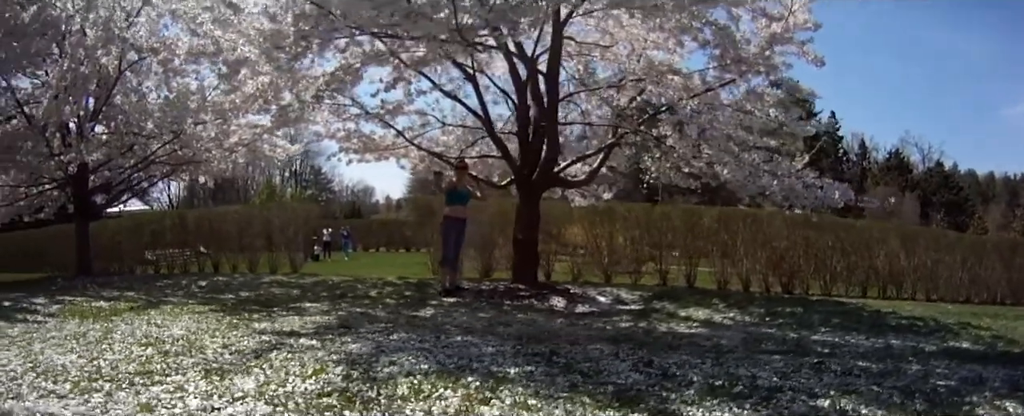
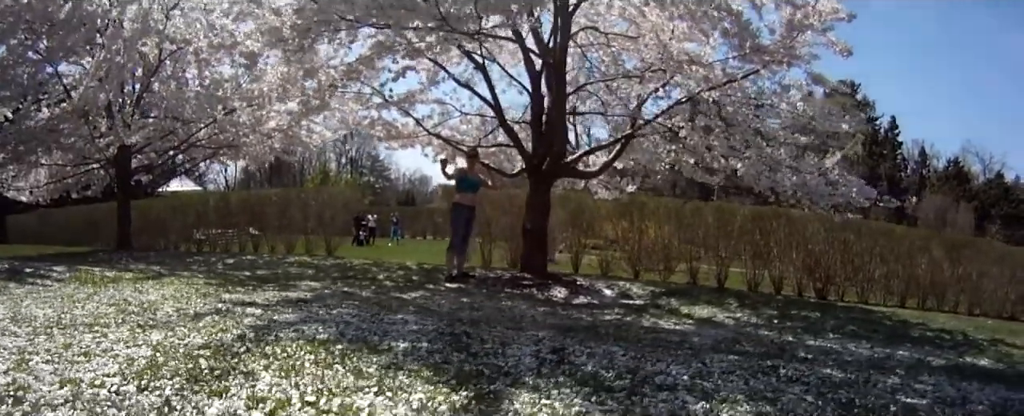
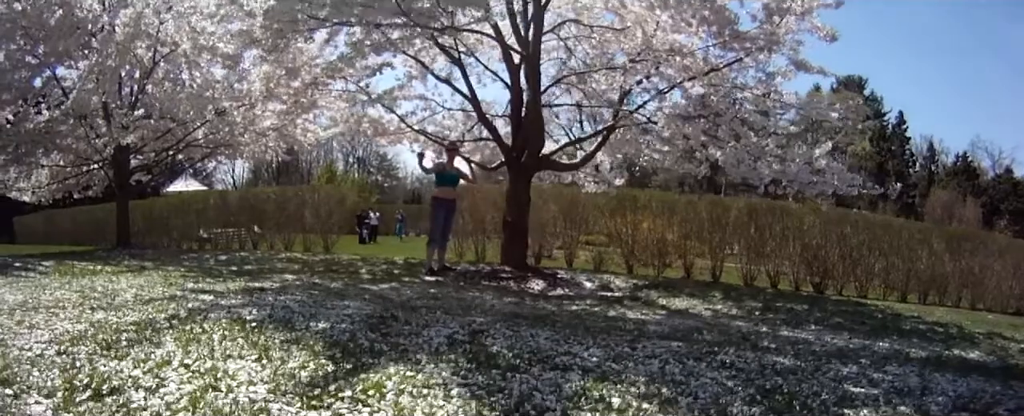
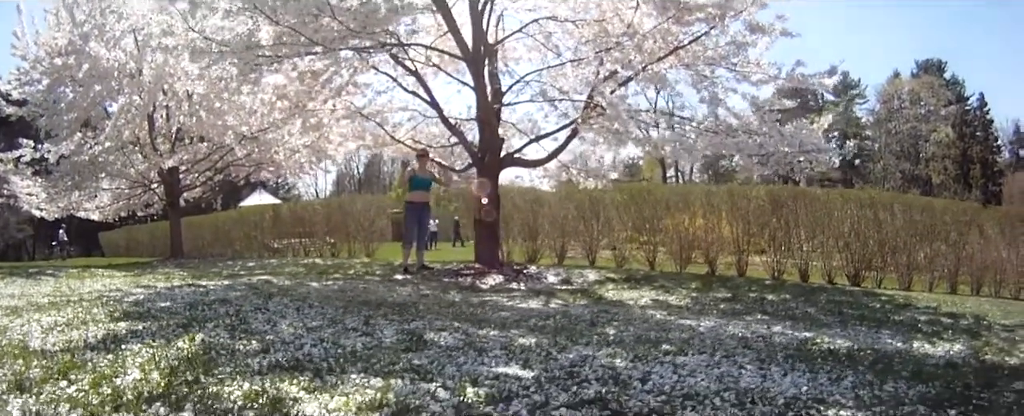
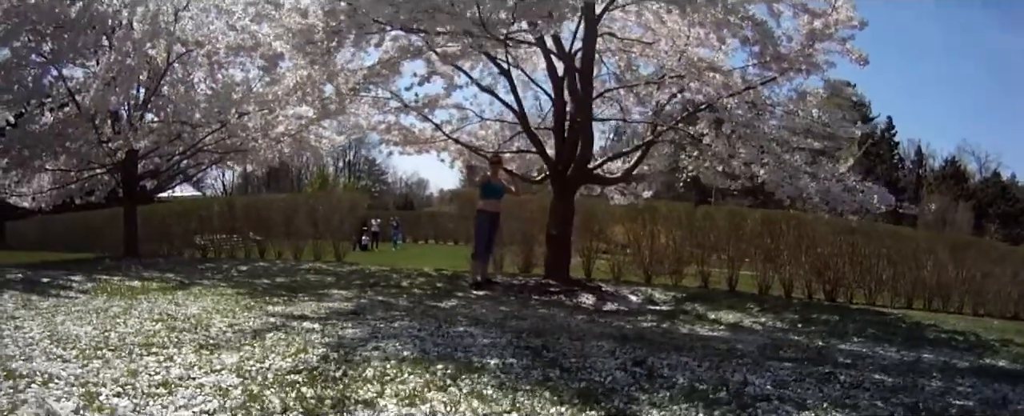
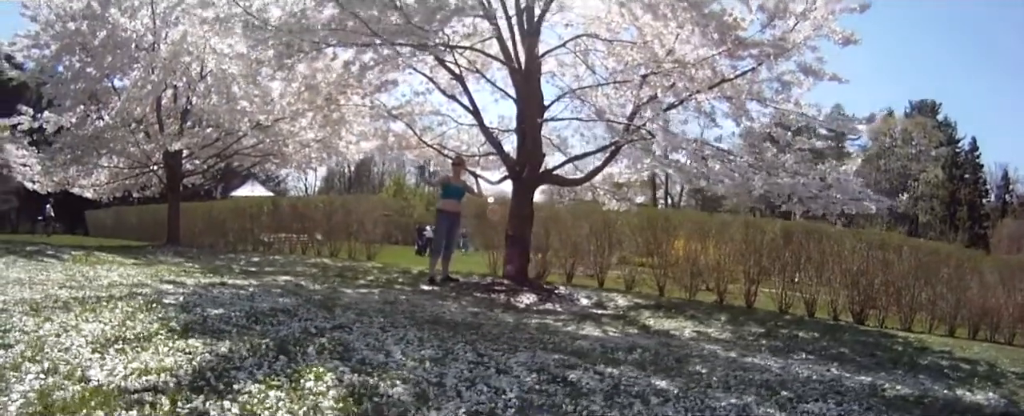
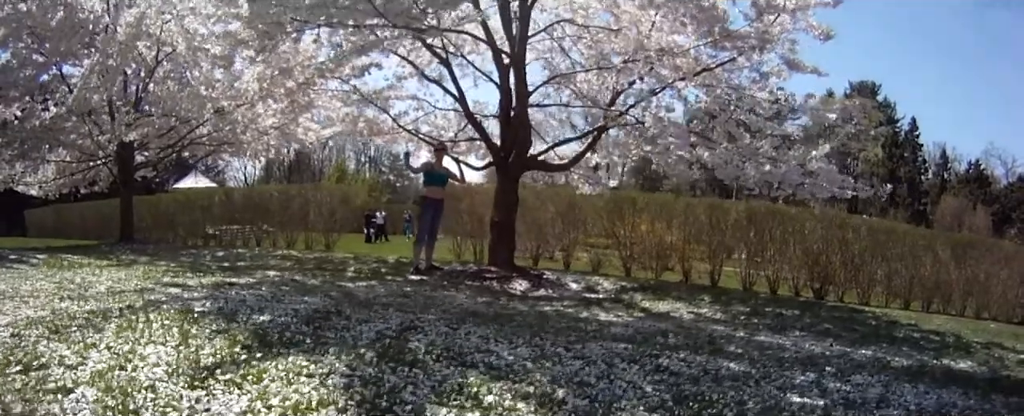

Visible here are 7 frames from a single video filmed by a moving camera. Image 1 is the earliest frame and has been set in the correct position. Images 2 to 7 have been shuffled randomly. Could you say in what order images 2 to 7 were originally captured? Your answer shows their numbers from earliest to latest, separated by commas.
5, 2, 3, 7, 6, 4
